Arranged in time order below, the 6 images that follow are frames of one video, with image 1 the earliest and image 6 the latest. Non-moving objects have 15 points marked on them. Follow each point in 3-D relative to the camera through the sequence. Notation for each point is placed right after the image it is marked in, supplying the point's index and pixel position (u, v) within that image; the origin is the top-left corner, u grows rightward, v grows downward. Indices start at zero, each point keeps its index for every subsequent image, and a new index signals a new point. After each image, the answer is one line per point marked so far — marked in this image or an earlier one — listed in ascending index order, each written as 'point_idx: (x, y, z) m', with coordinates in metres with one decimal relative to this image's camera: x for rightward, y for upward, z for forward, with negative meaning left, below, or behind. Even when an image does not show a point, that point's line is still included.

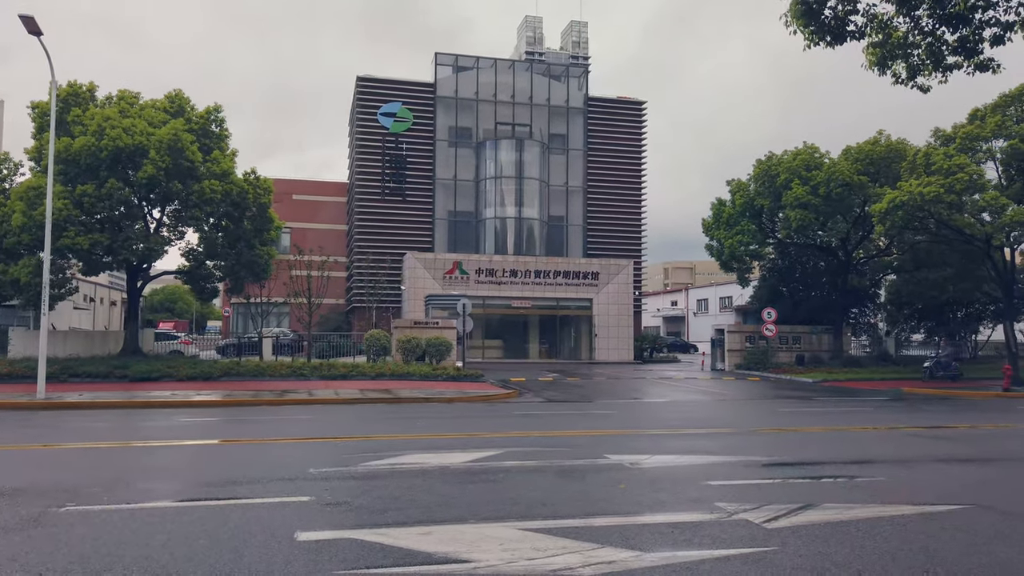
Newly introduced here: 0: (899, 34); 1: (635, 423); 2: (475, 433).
0: (+4.2, +2.7, +8.2) m
1: (+2.8, -3.0, +17.3) m
2: (-0.6, -2.4, +12.6) m
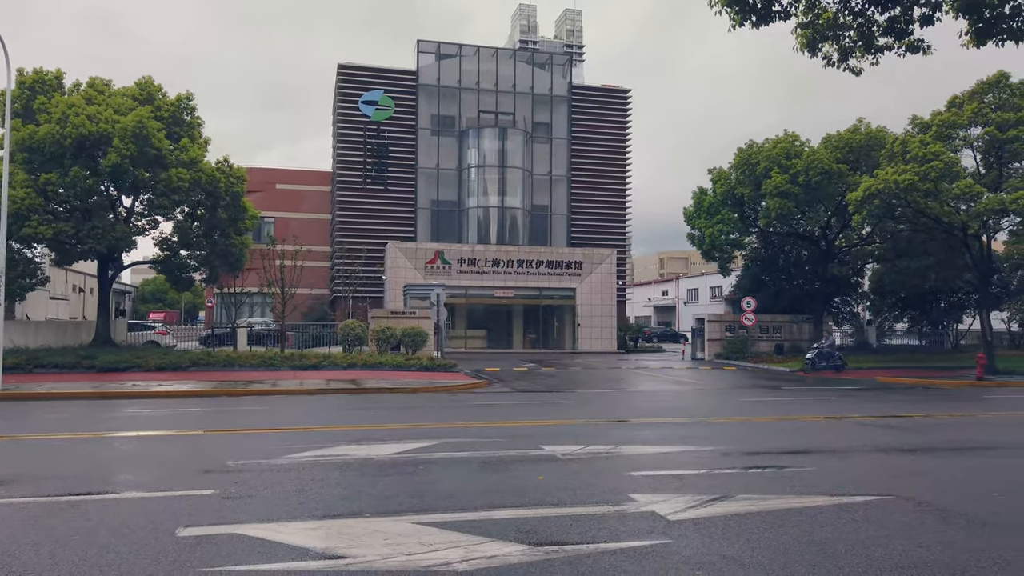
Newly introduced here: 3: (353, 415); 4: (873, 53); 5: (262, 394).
0: (+3.3, +2.9, +8.0) m
1: (+1.9, -2.7, +17.1) m
2: (-1.5, -2.3, +12.5) m
3: (-3.2, -2.5, +15.1) m
4: (+3.8, +2.5, +8.0) m
5: (-6.3, -2.7, +19.1) m
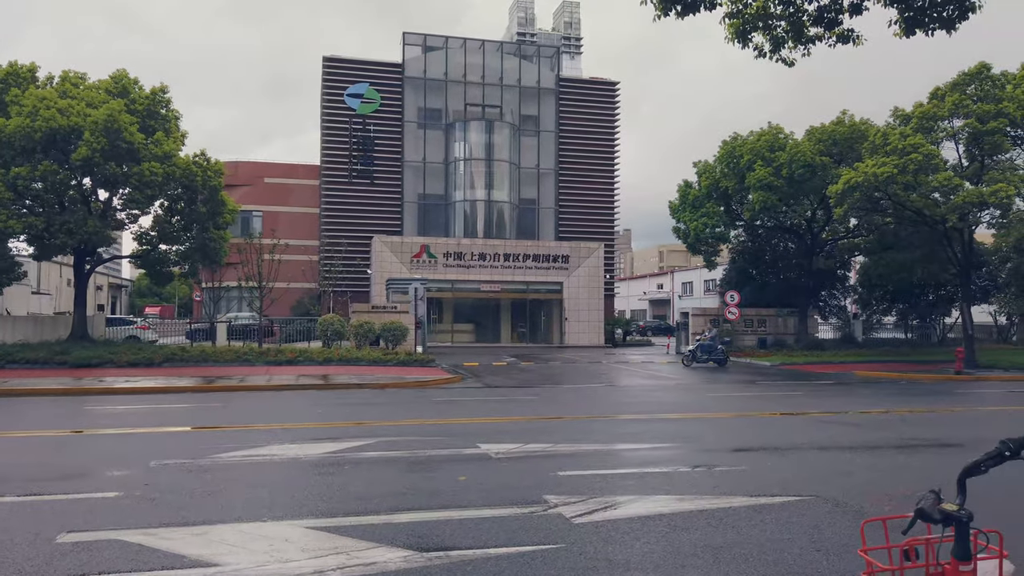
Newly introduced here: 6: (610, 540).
0: (+2.5, +2.9, +7.8) m
1: (+1.2, -2.6, +17.0) m
2: (-2.3, -2.2, +12.3) m
3: (-4.0, -2.4, +15.0) m
4: (+3.0, +2.5, +7.9) m
5: (-7.1, -2.6, +18.9) m
6: (+0.7, -1.9, +5.6) m
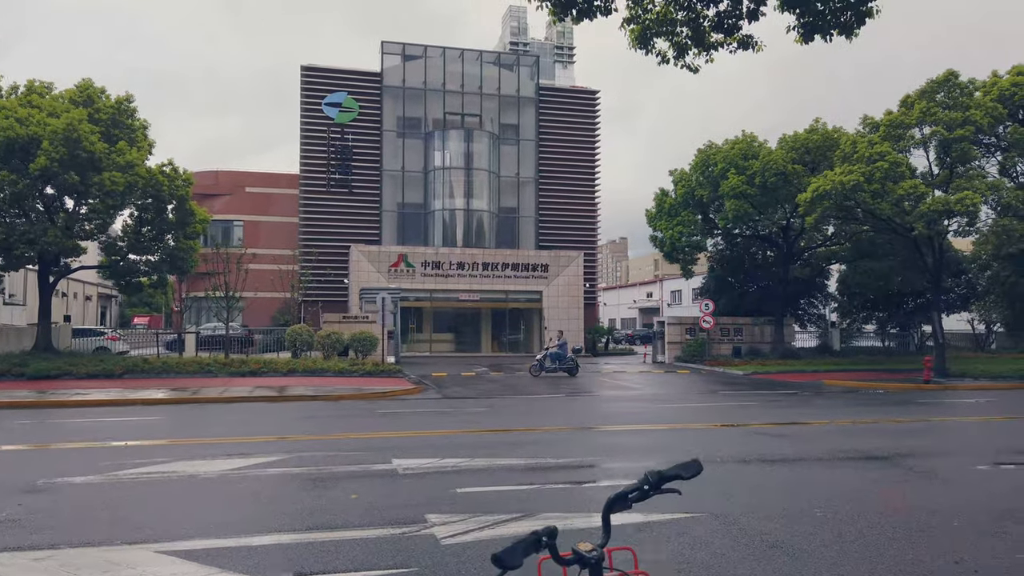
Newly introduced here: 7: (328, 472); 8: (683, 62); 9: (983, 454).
0: (+1.5, +2.8, +7.6) m
1: (+0.1, -2.8, +16.8) m
2: (-3.3, -2.4, +12.1) m
3: (-5.1, -2.7, +14.7) m
4: (+2.0, +2.4, +7.7) m
5: (-8.2, -2.8, +18.7) m
6: (-0.3, -1.9, +5.4) m
7: (-2.1, -2.1, +8.6) m
8: (+1.8, +2.4, +7.9) m
9: (+6.2, -2.2, +9.9) m
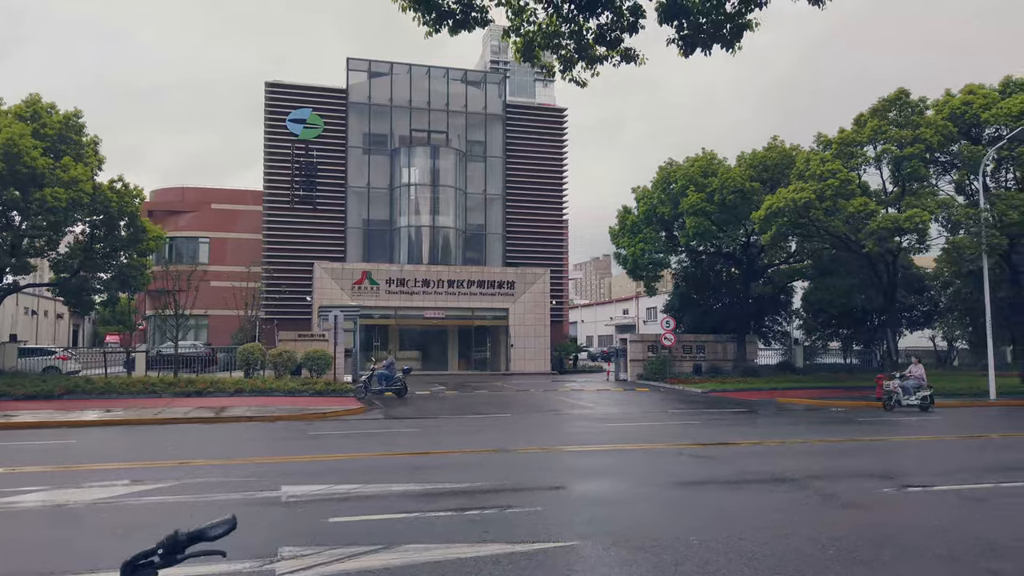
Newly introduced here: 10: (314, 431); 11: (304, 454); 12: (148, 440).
0: (+0.3, +2.6, +7.5) m
1: (-1.3, -3.2, +16.4) m
2: (-4.6, -2.7, +11.7) m
3: (-6.4, -3.0, +14.3) m
4: (+0.8, +2.2, +7.5) m
5: (-9.6, -3.3, +18.2) m
6: (-1.4, -2.1, +5.0) m
7: (-3.3, -2.3, +8.2) m
8: (+0.6, +2.2, +7.8) m
9: (+4.9, -2.4, +9.7) m
10: (-4.3, -3.1, +16.4) m
11: (-3.3, -2.7, +12.2) m
12: (-7.5, -3.1, +15.7) m
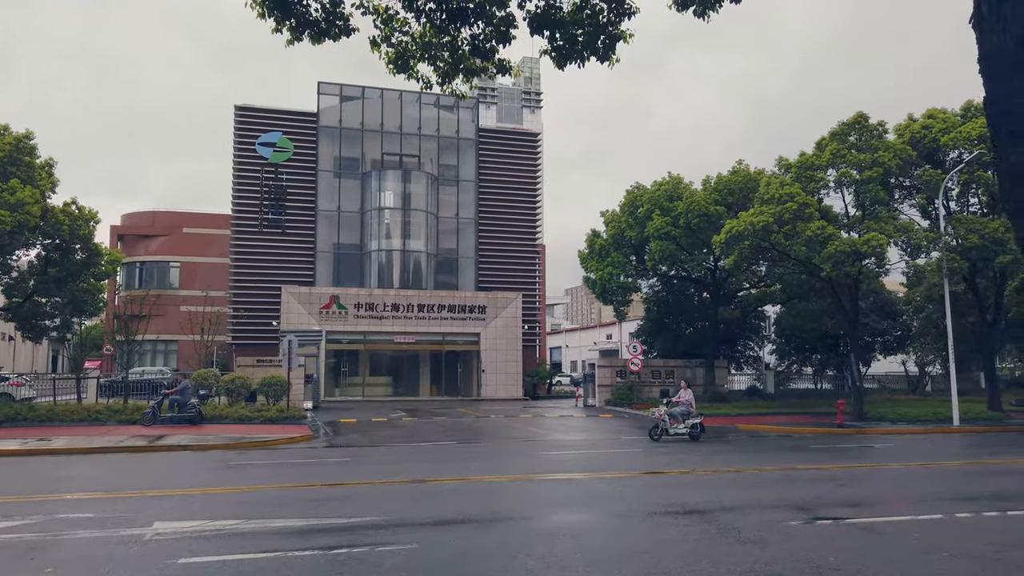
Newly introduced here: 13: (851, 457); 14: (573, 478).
0: (-0.9, +2.4, +7.1) m
1: (-2.6, -3.7, +15.9) m
2: (-5.9, -3.0, +11.1) m
3: (-7.7, -3.4, +13.7) m
4: (-0.4, +2.0, +7.2) m
5: (-10.9, -3.8, +17.5) m
6: (-2.6, -2.2, +4.5) m
7: (-4.5, -2.5, +7.7) m
8: (-0.6, +2.0, +7.4) m
9: (+3.7, -2.7, +9.3) m
10: (-5.6, -3.6, +15.8) m
11: (-4.6, -3.0, +11.7) m
12: (-8.8, -3.6, +15.0) m
13: (+7.9, -3.9, +17.6) m
14: (+1.1, -3.2, +12.7) m
